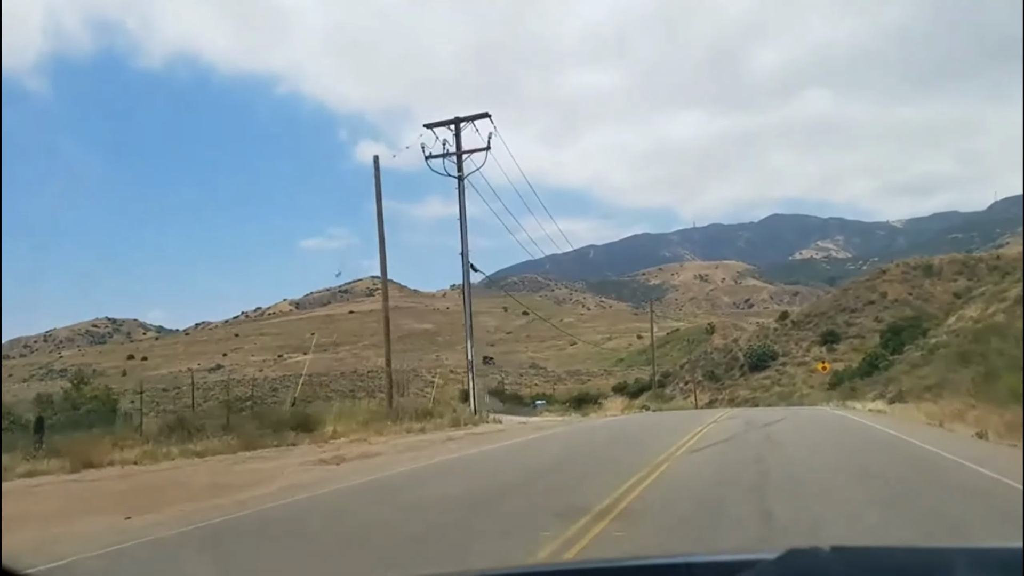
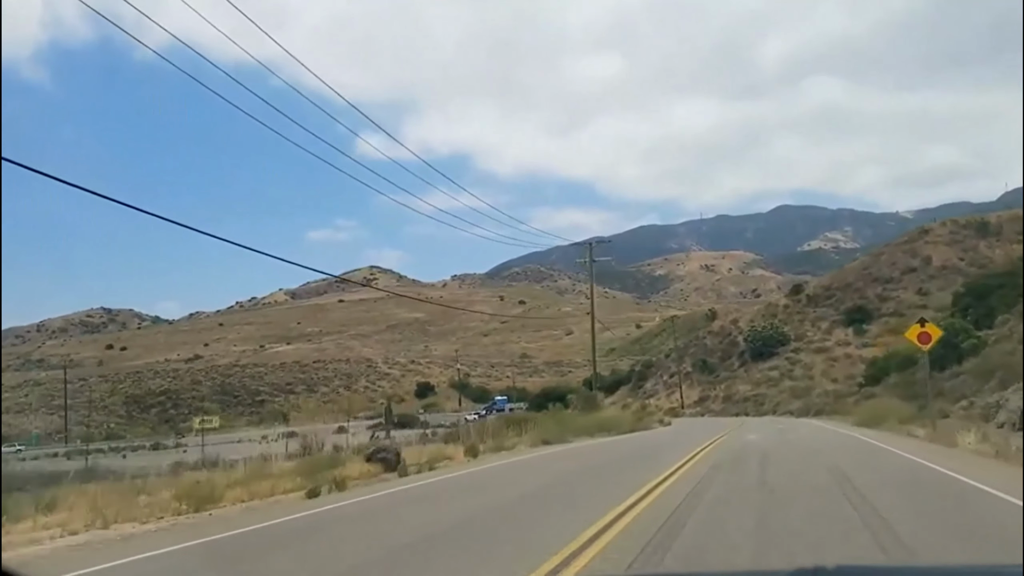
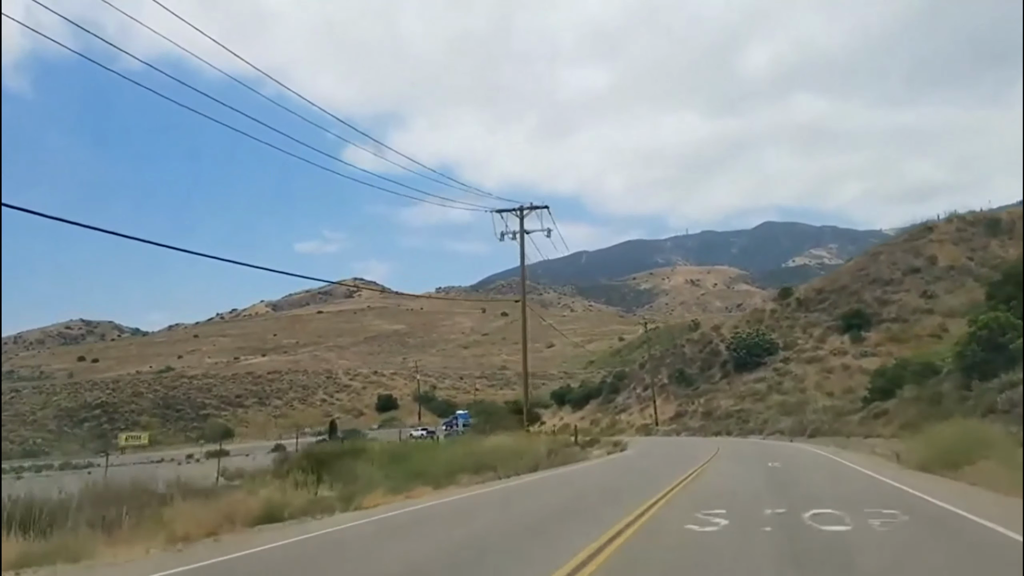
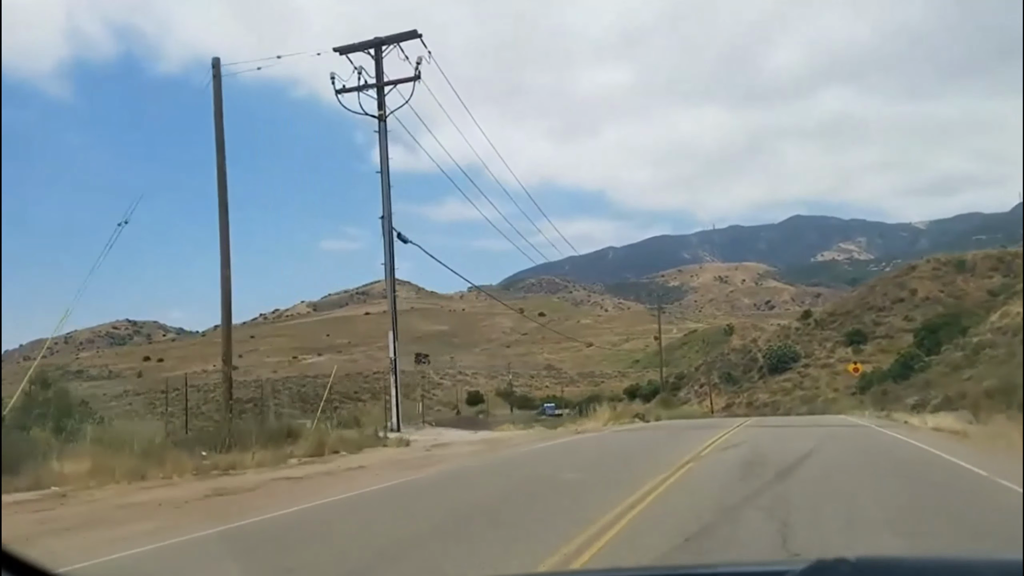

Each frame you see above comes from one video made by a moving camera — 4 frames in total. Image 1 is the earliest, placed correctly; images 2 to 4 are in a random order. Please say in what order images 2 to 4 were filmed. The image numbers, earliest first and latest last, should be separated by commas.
4, 2, 3
